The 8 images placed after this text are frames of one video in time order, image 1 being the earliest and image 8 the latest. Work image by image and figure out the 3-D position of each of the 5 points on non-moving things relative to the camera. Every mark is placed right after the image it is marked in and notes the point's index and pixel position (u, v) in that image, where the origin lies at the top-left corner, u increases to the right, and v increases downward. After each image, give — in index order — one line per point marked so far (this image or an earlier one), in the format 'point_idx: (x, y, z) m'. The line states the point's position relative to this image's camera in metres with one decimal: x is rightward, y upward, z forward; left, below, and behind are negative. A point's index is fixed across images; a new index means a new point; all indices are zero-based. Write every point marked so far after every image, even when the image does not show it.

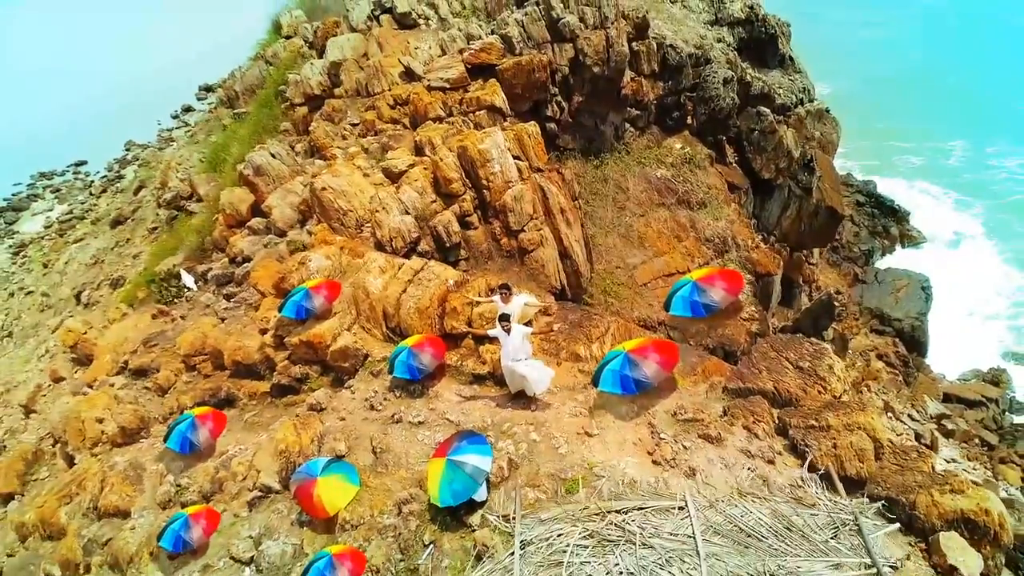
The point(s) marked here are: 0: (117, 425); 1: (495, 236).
0: (-2.4, -0.8, +5.1) m
1: (-0.1, +0.3, +5.6) m
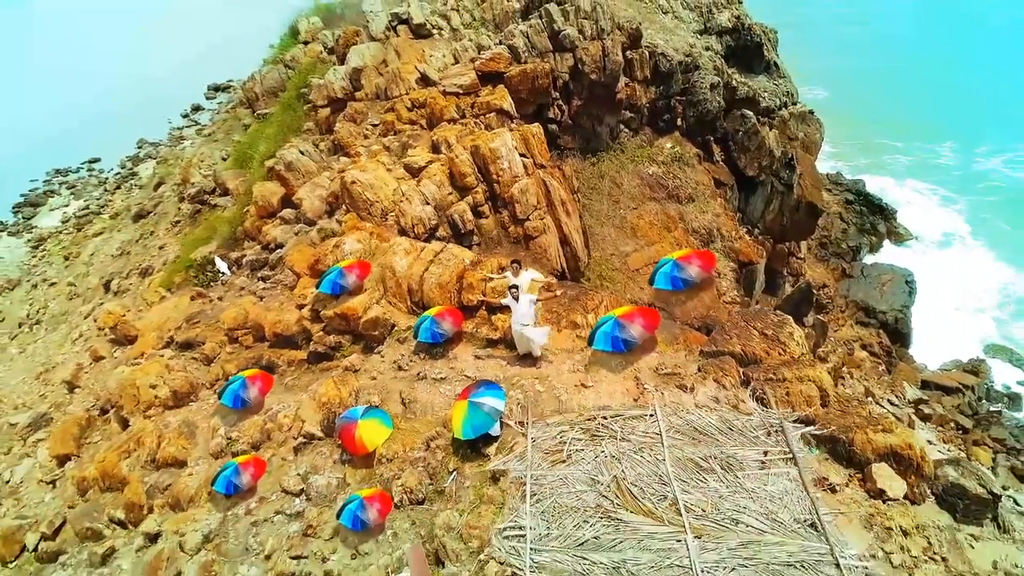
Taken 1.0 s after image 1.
0: (-2.3, -0.7, +5.8) m
1: (-0.1, +0.4, +6.3) m
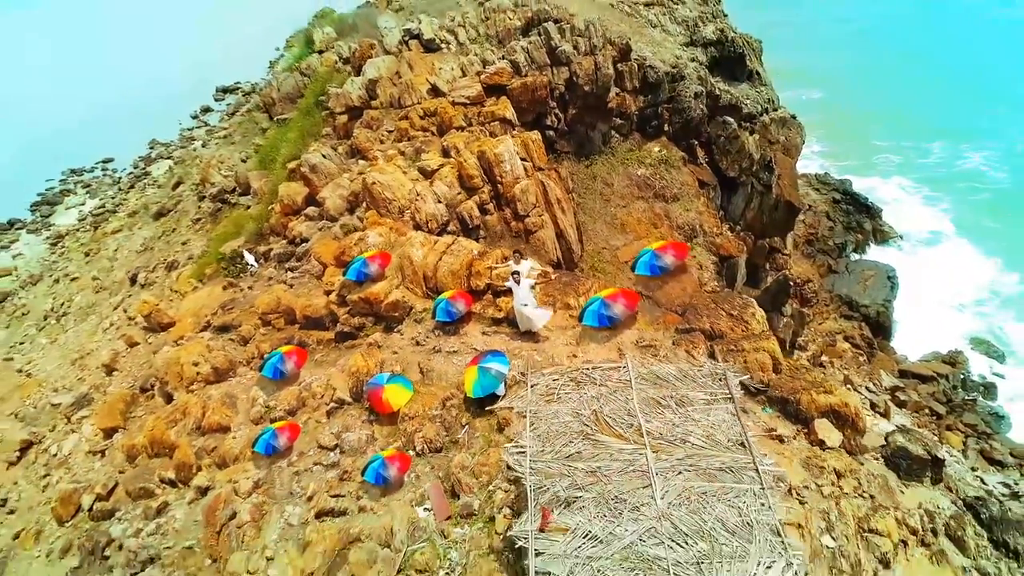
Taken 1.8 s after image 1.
0: (-2.3, -0.6, +6.6) m
1: (0.0, +0.5, +7.1) m
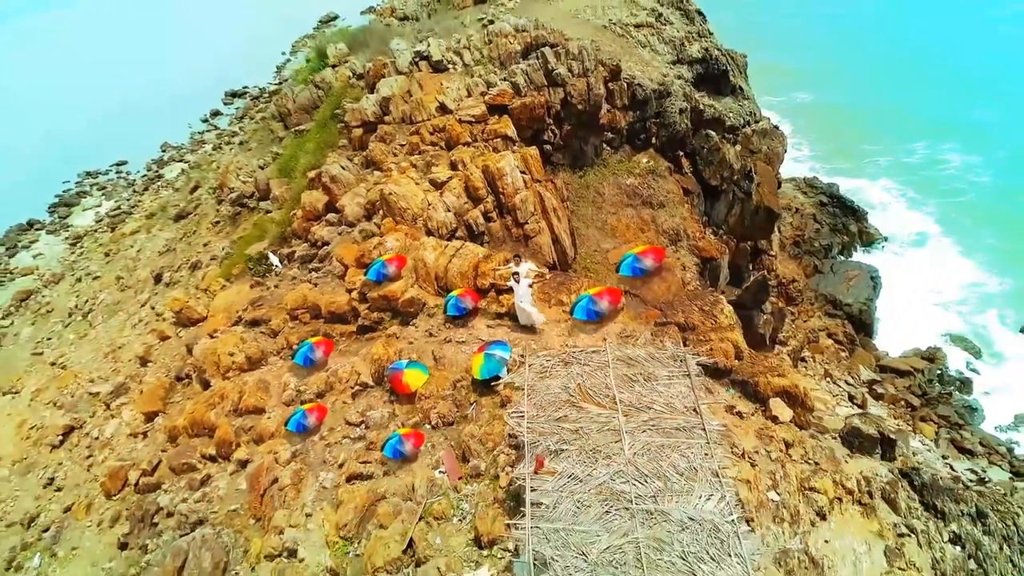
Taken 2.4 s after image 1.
0: (-2.3, -0.6, +7.4) m
1: (0.0, +0.5, +7.9) m
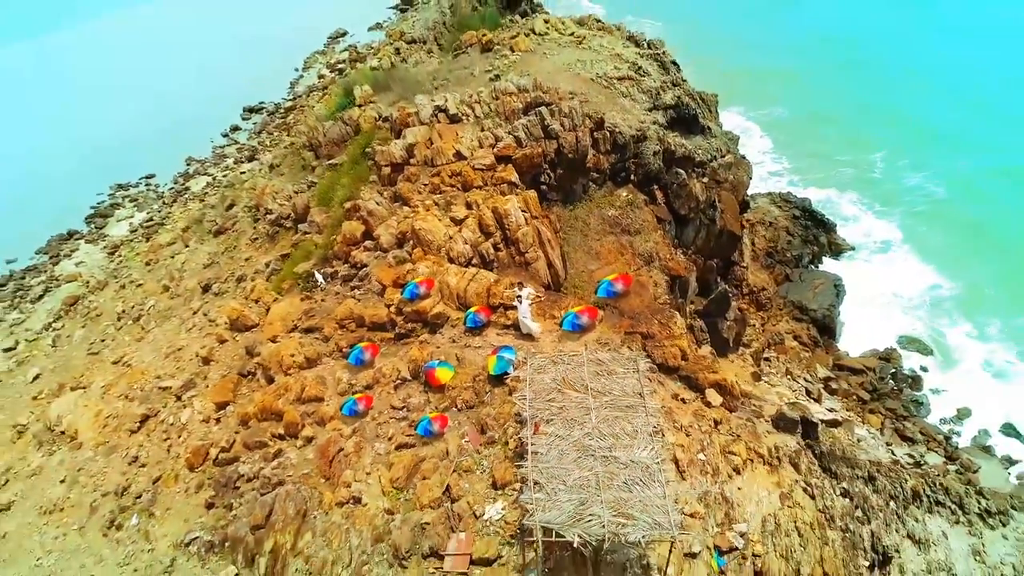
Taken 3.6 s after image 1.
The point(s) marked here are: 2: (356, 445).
0: (-2.3, -0.7, +9.5) m
1: (0.0, +0.4, +9.9) m
2: (-1.4, -1.4, +8.0) m
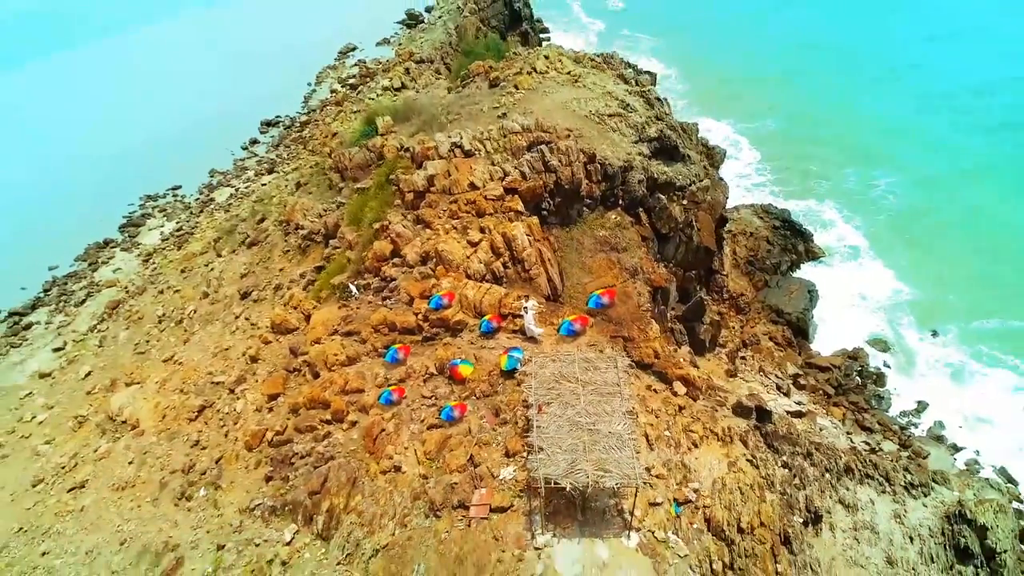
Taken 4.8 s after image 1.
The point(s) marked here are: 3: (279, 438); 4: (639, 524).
0: (-2.2, -0.9, +11.4) m
1: (+0.1, +0.2, +11.9) m
2: (-1.4, -1.6, +10.0) m
3: (-2.9, -1.8, +10.6) m
4: (+1.2, -2.3, +8.6) m
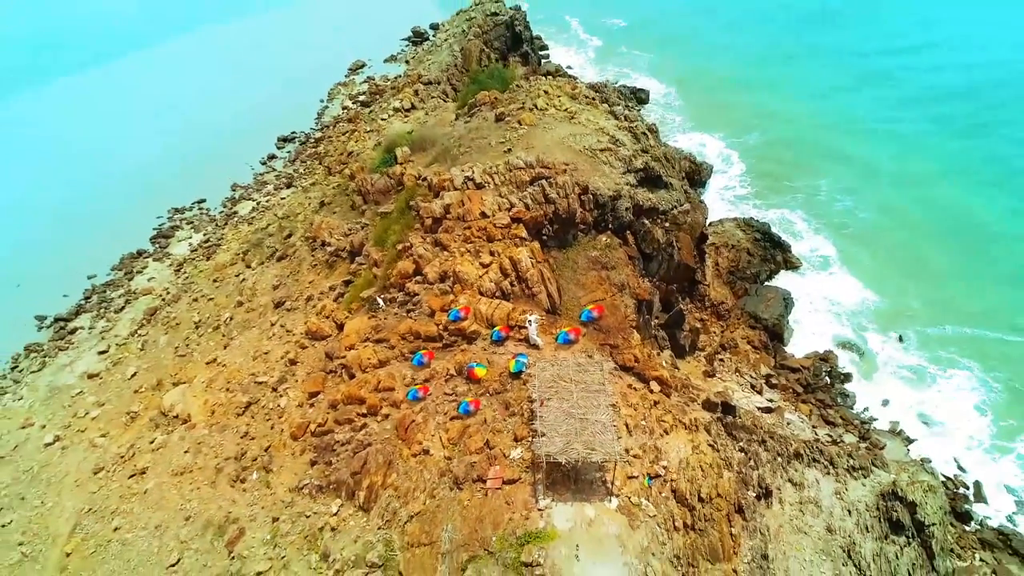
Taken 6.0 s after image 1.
0: (-2.1, -1.1, +13.6) m
1: (+0.2, 0.0, +14.1) m
2: (-1.3, -1.8, +12.2) m
3: (-2.8, -2.1, +12.8) m
4: (+1.3, -2.5, +10.8) m
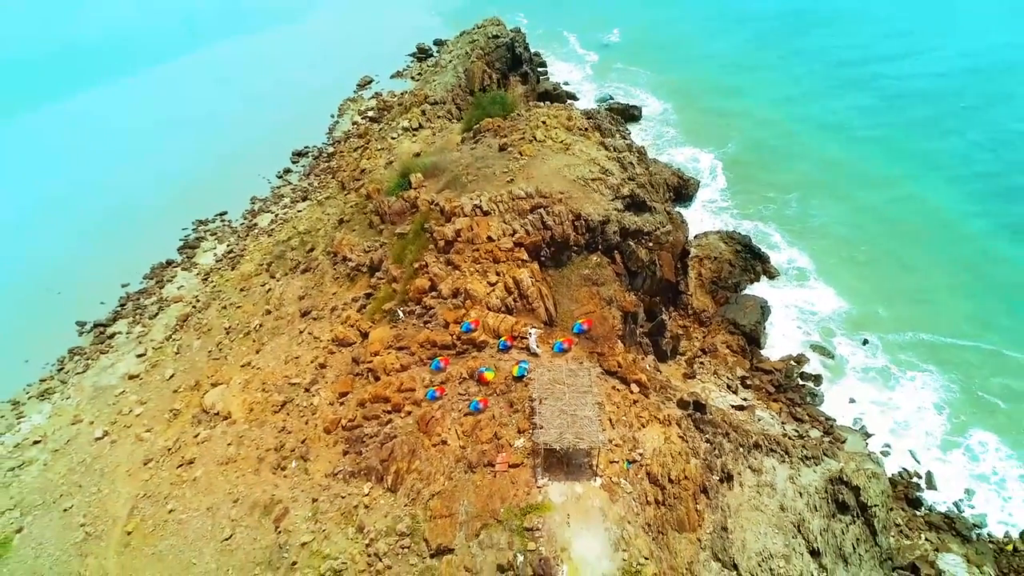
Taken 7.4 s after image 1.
0: (-2.0, -1.4, +16.0) m
1: (+0.2, -0.3, +16.5) m
2: (-1.2, -2.1, +14.5) m
3: (-2.8, -2.4, +15.1) m
4: (+1.4, -2.8, +13.2) m
